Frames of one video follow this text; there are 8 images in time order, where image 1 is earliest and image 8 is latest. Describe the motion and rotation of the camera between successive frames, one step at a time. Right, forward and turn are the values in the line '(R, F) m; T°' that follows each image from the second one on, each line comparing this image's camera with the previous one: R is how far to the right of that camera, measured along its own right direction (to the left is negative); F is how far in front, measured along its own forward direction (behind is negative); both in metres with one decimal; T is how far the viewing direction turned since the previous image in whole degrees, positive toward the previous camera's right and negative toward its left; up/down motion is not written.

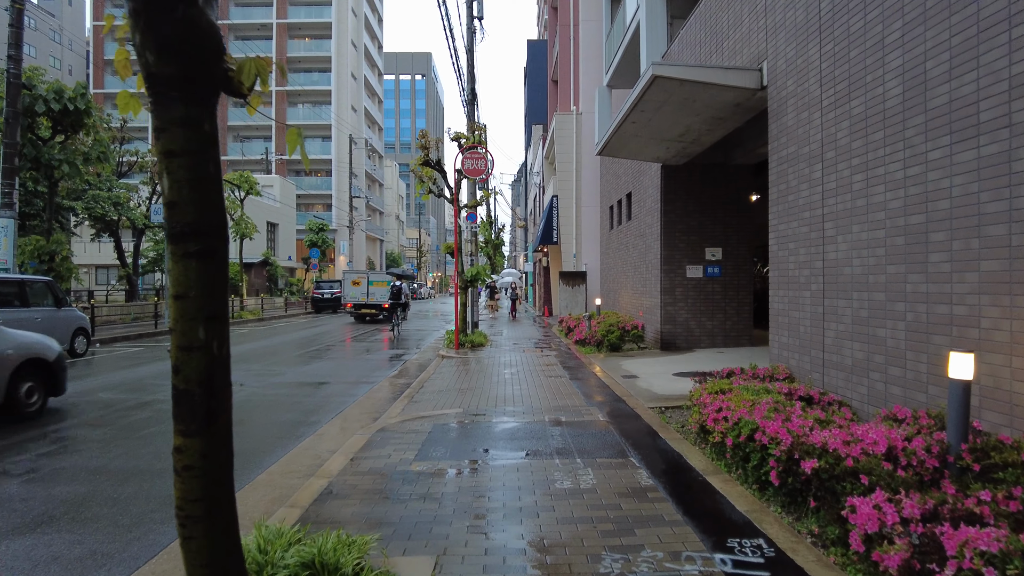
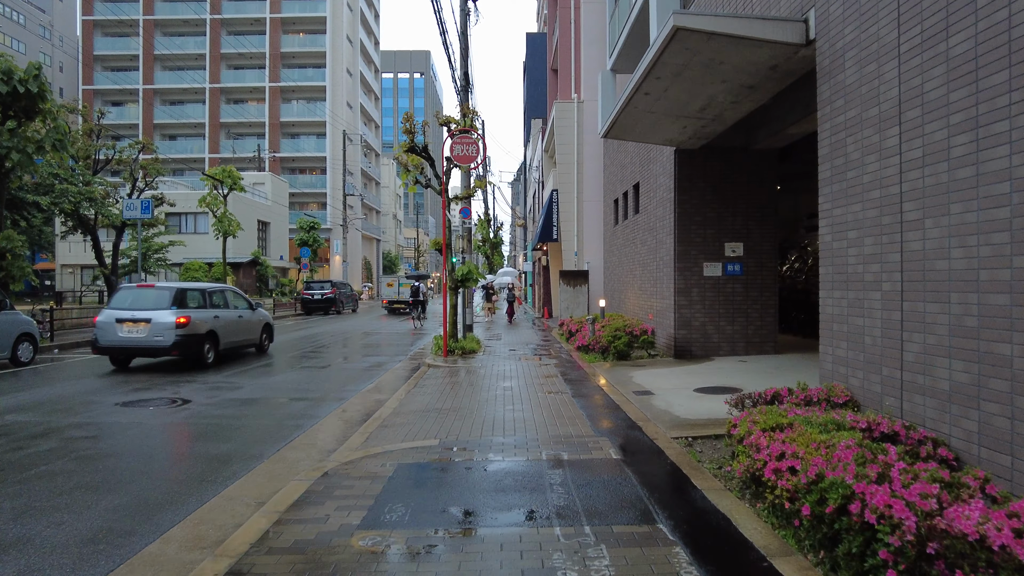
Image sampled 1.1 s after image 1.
(+0.1, +1.4) m; 0°
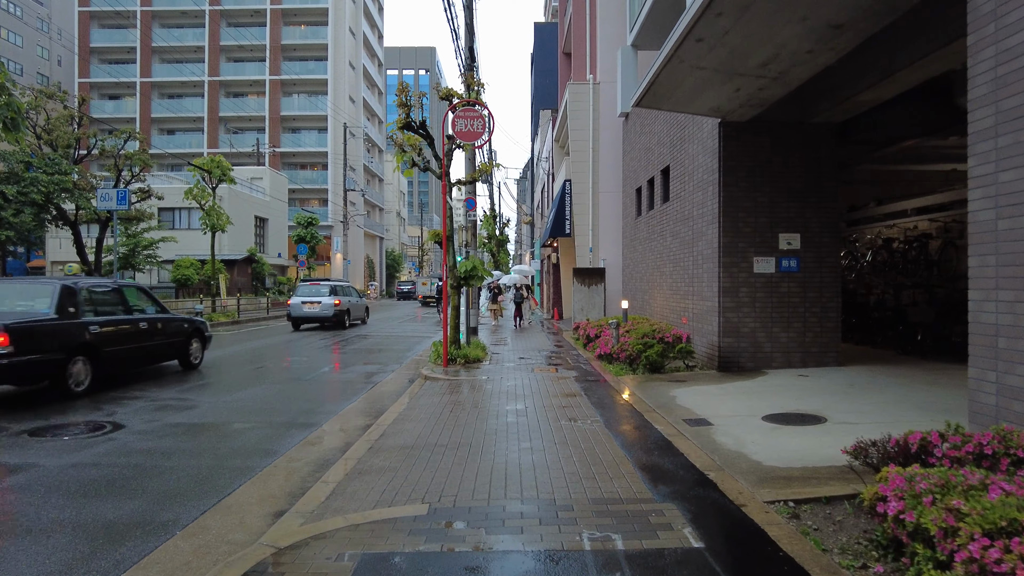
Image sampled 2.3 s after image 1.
(-0.1, +1.8) m; 0°
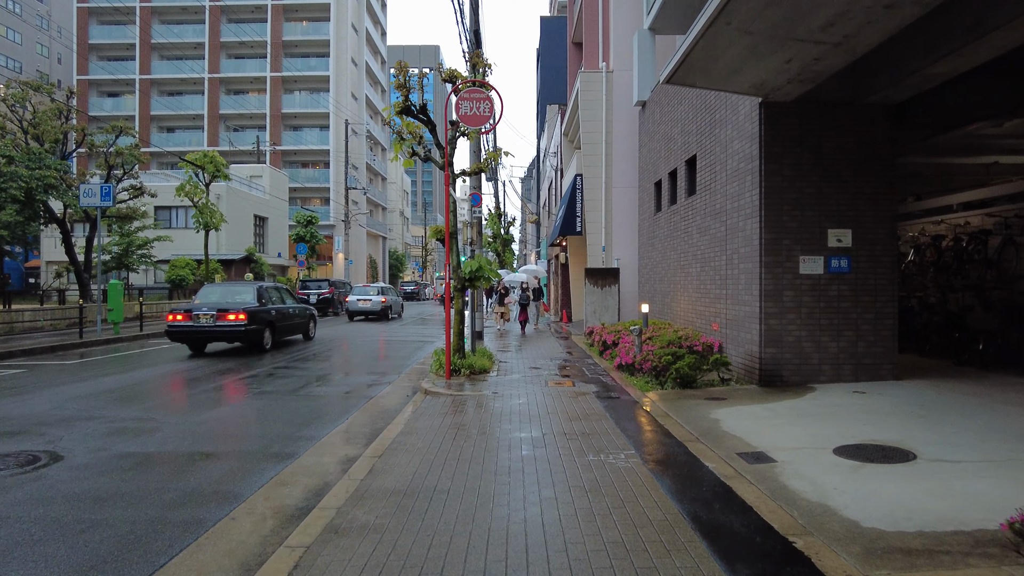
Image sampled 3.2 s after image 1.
(-0.1, +1.1) m; 0°
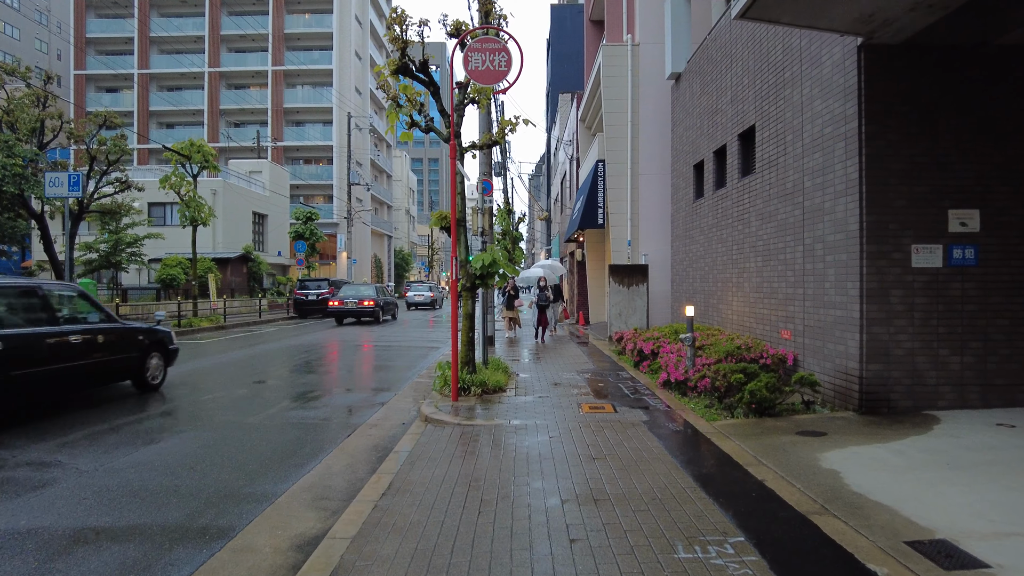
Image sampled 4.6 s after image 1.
(-0.2, +1.9) m; -1°
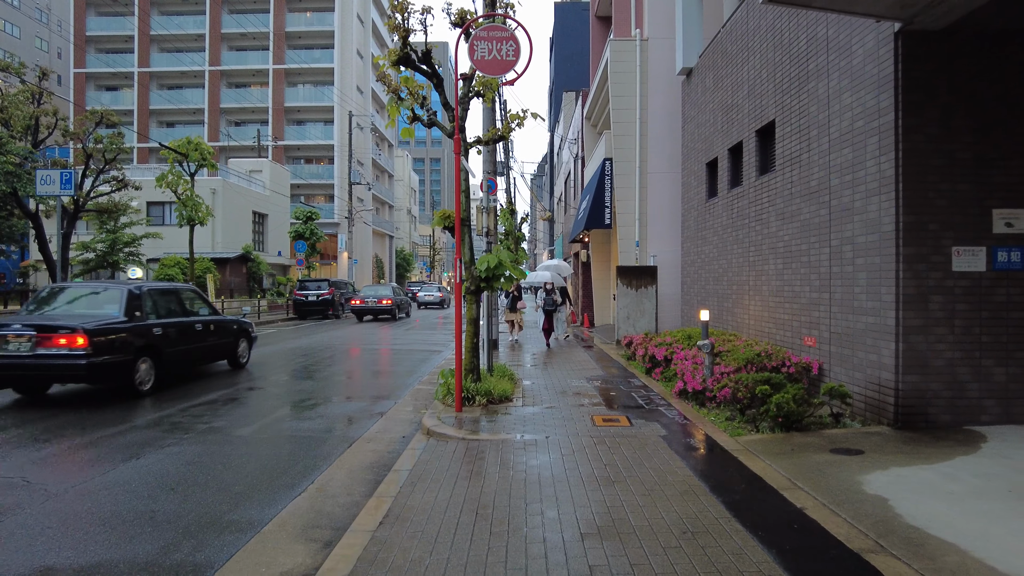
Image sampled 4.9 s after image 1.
(-0.1, +0.5) m; 0°
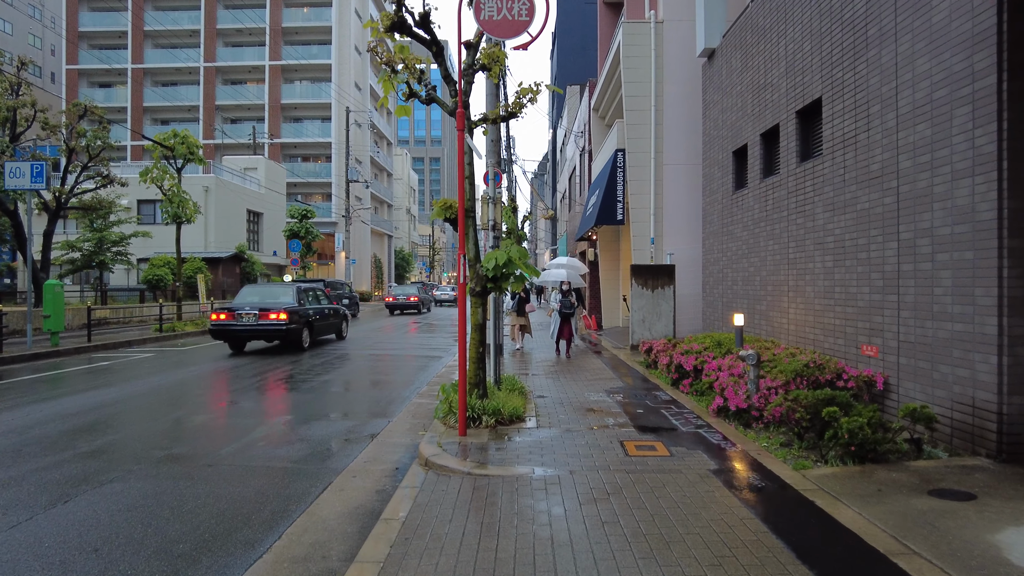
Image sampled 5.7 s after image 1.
(-0.1, +1.1) m; 0°
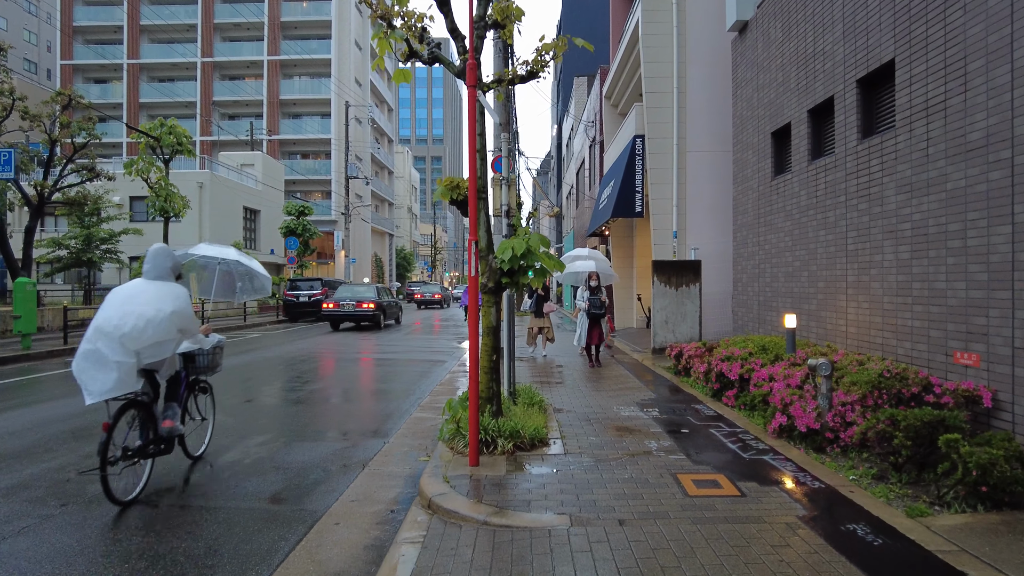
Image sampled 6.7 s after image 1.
(-0.2, +1.2) m; 0°
